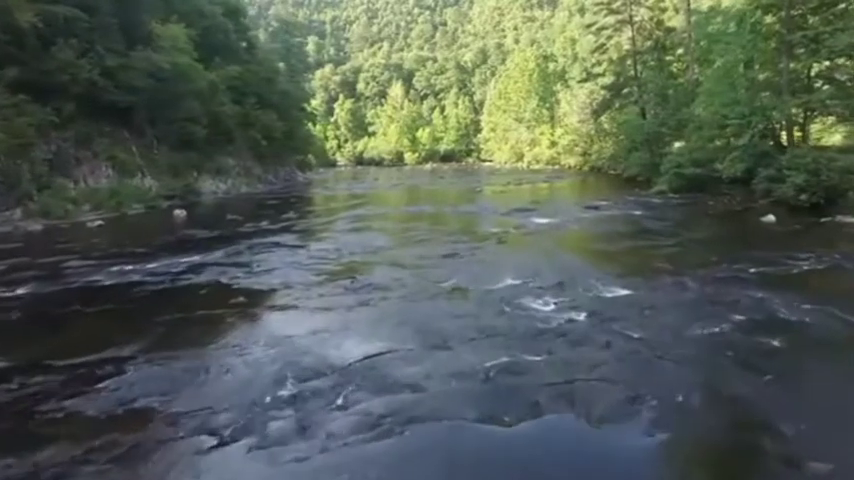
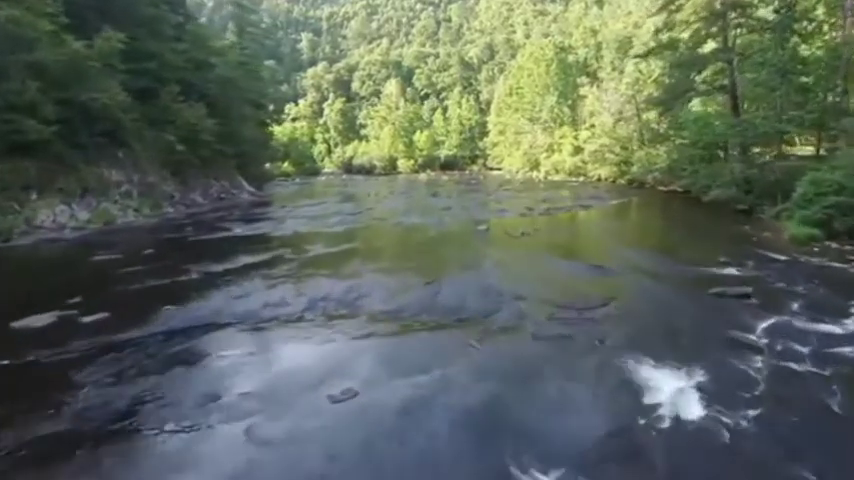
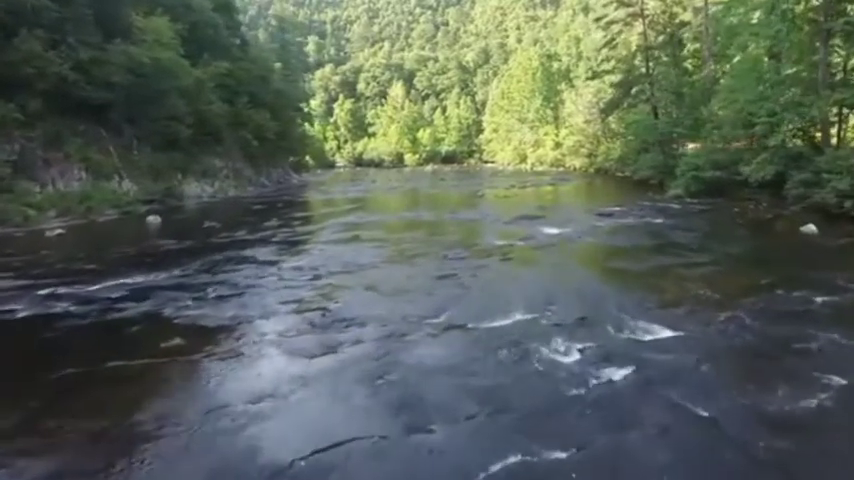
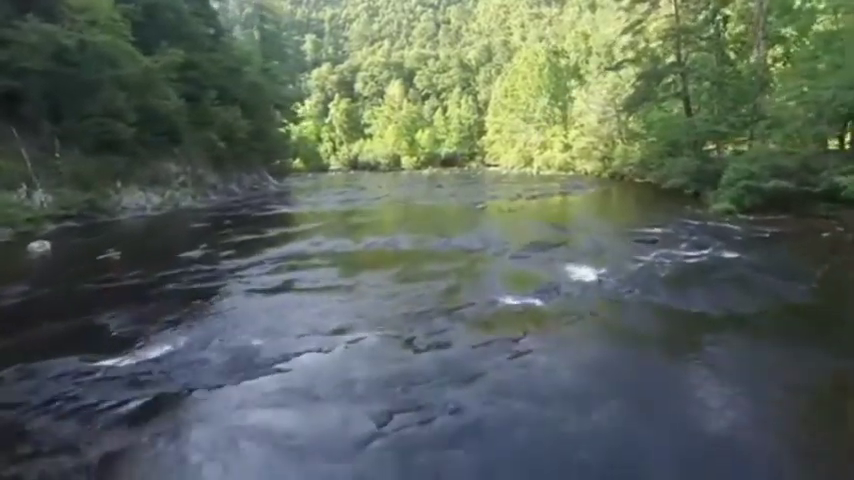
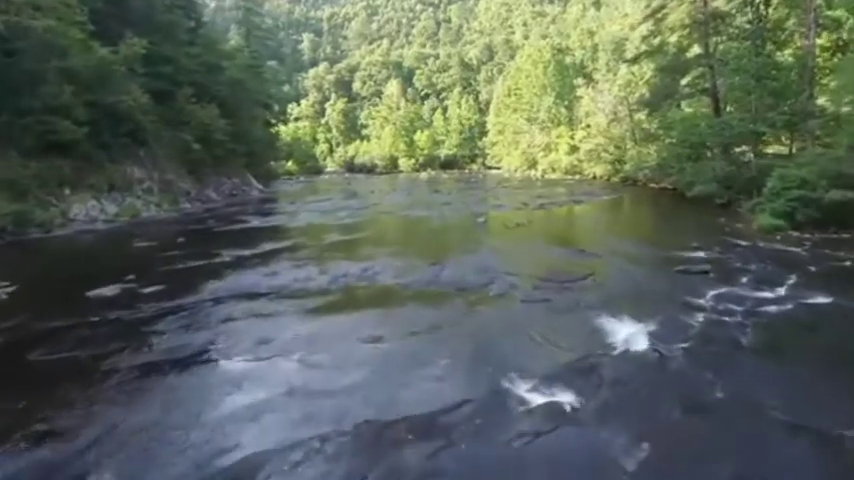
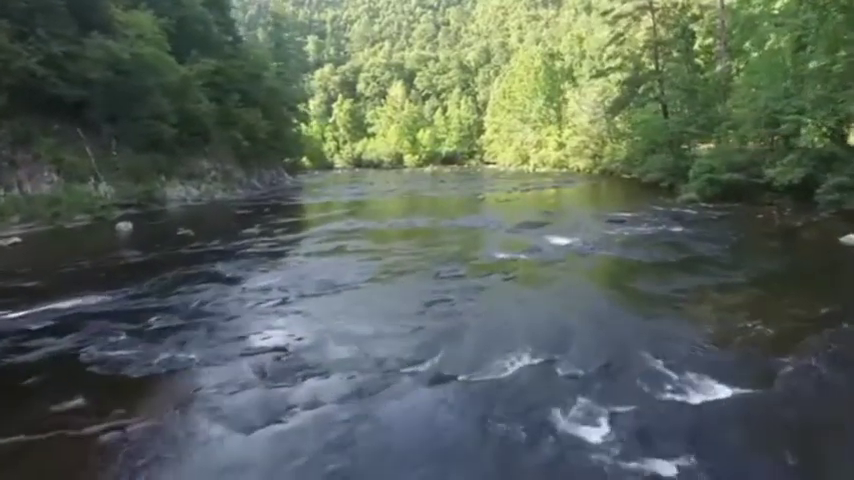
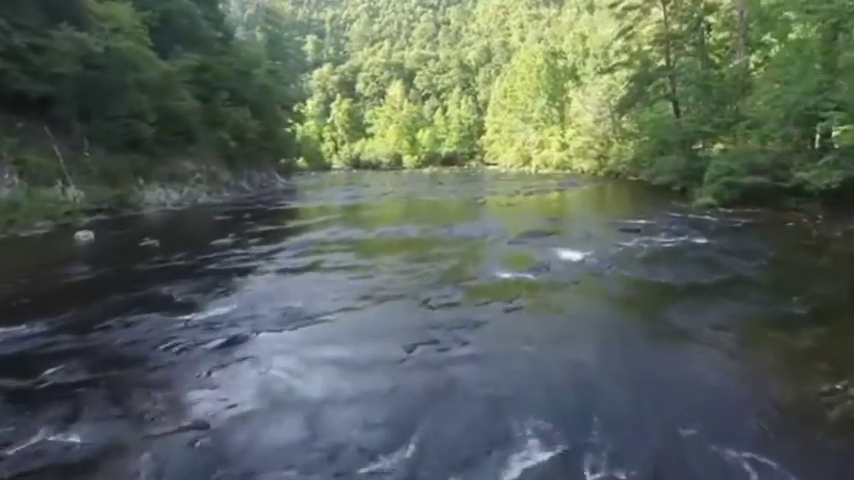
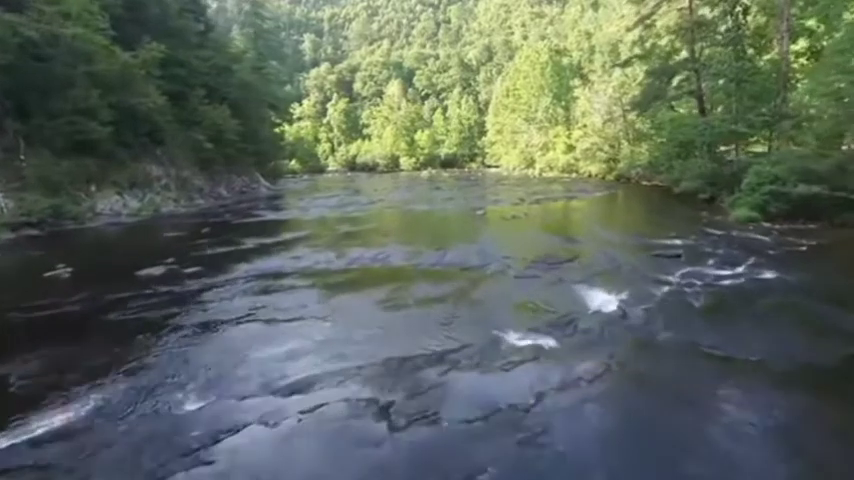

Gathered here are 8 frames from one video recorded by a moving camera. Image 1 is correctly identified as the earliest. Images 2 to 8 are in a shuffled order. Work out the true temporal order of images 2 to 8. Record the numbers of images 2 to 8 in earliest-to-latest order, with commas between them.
3, 6, 7, 4, 8, 5, 2
